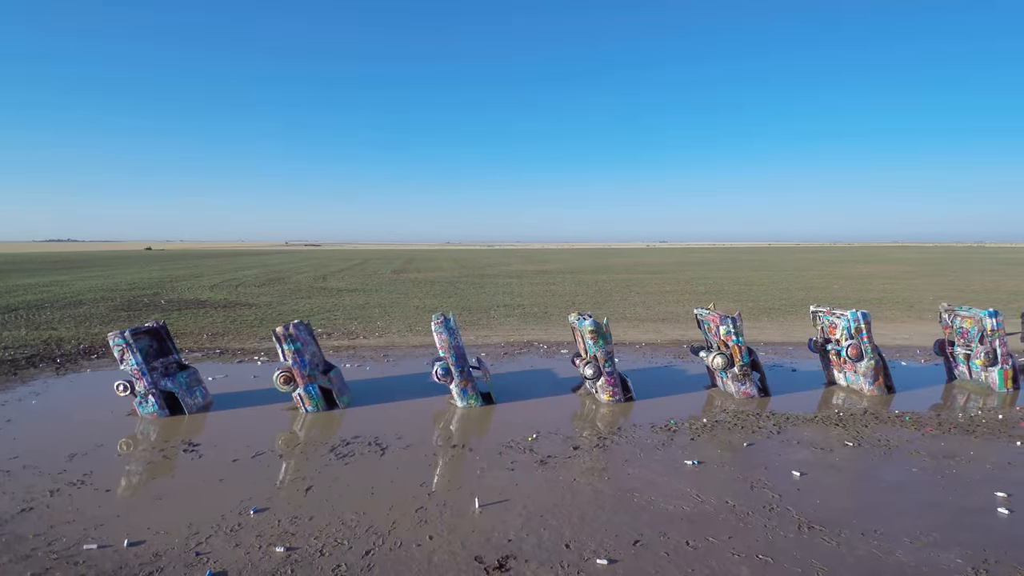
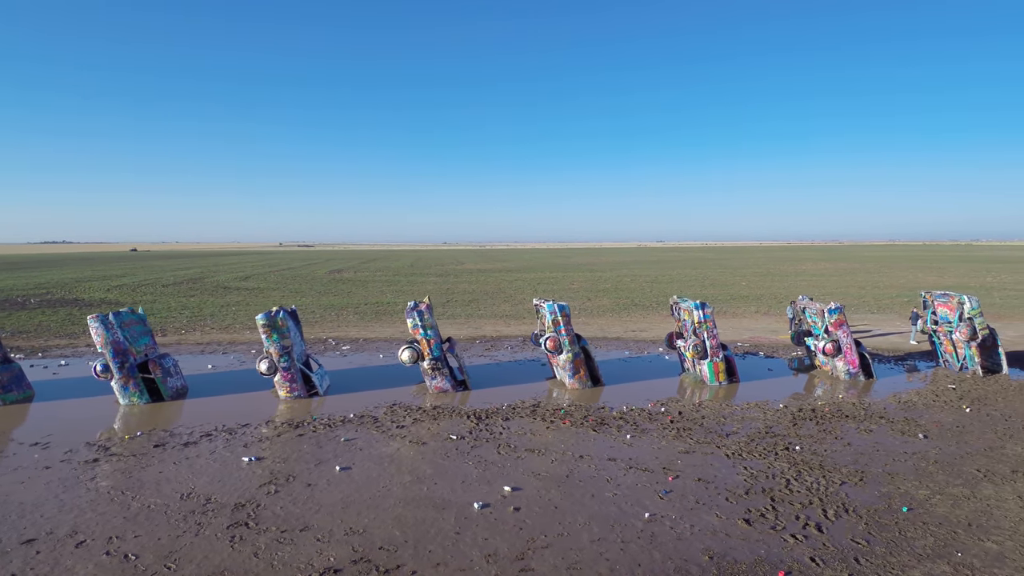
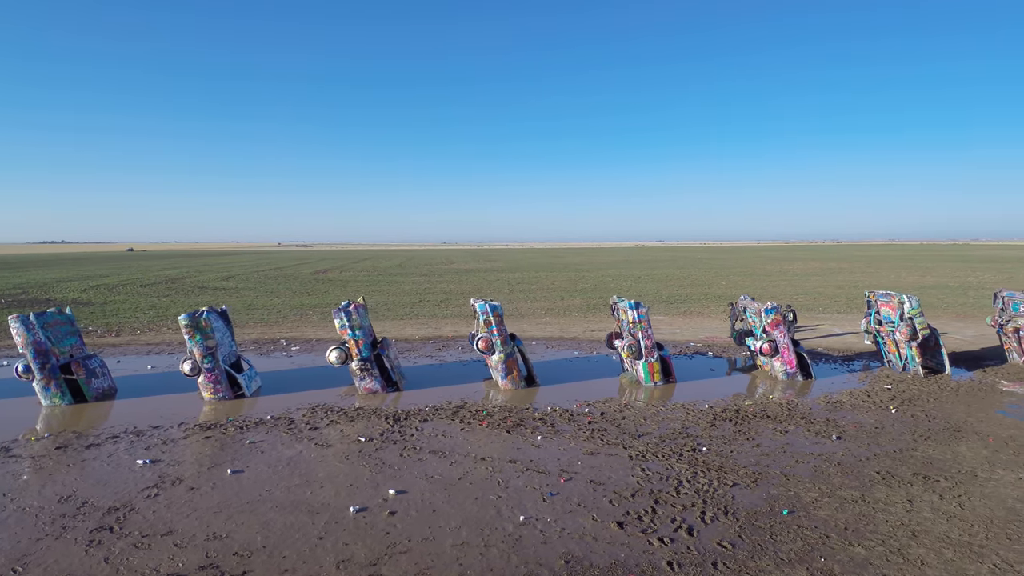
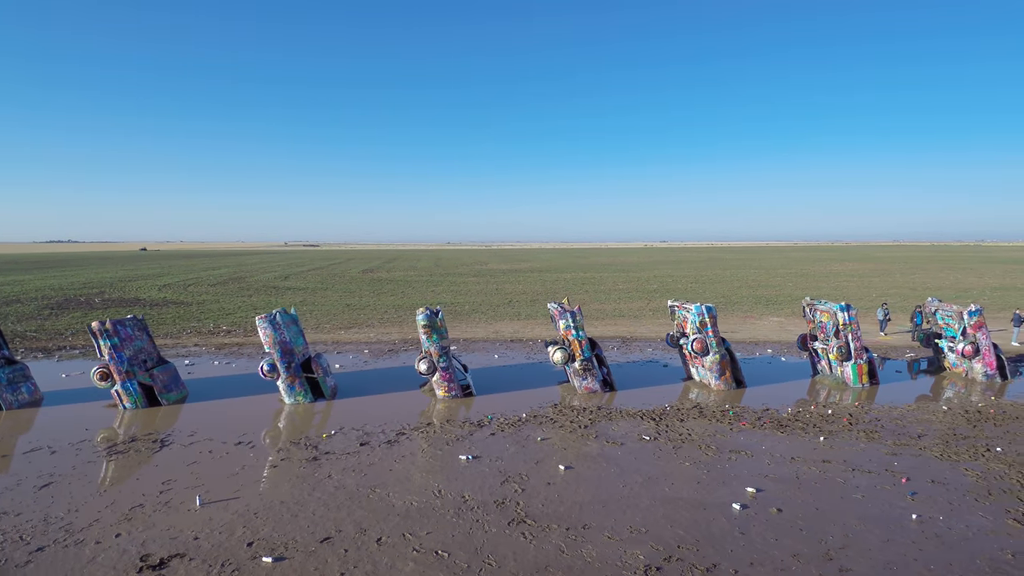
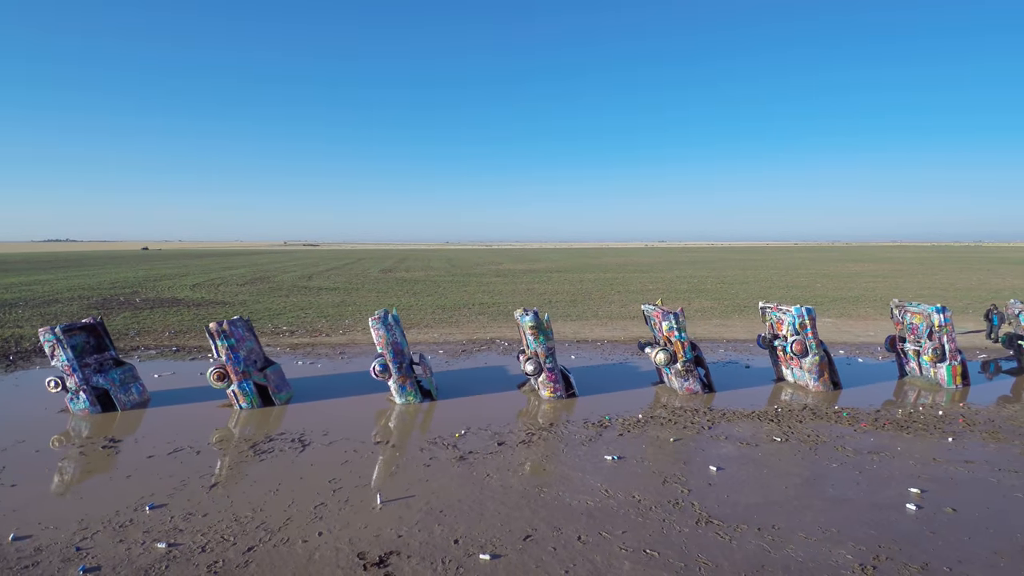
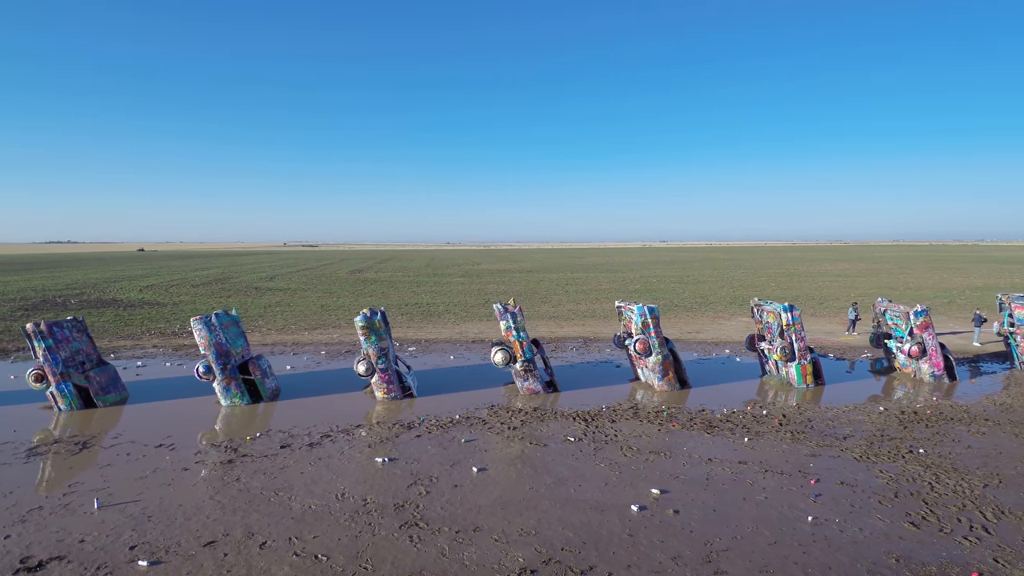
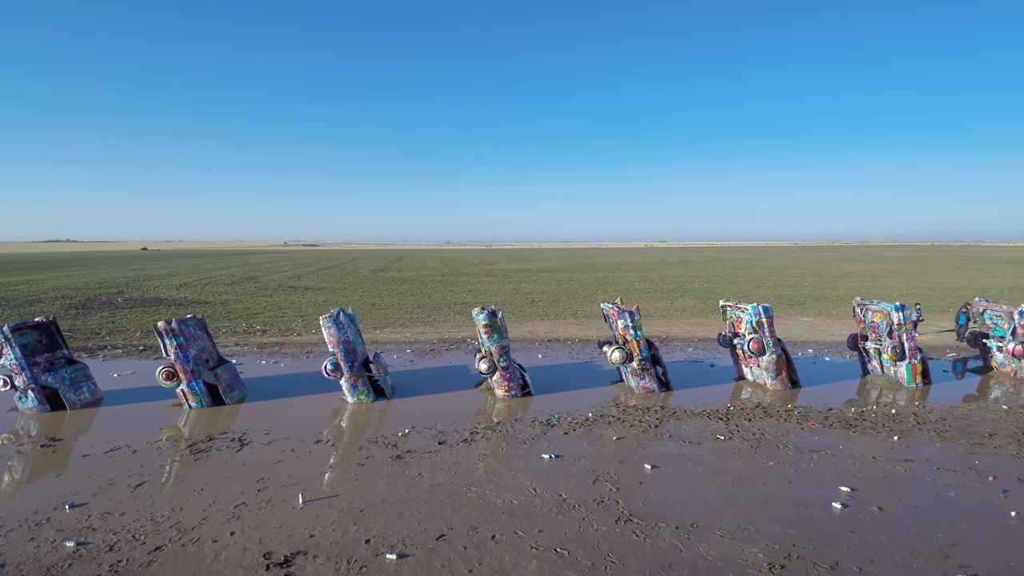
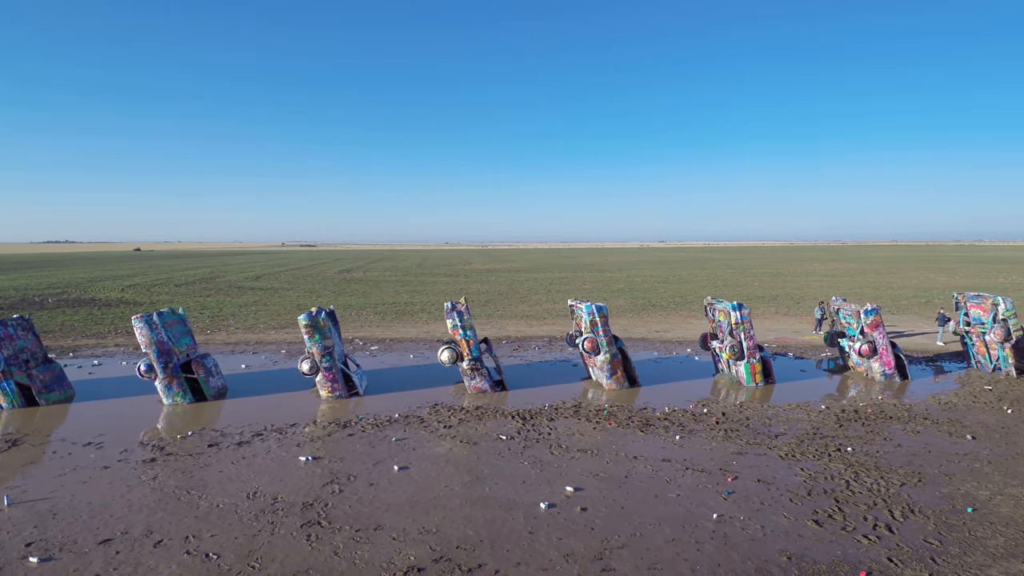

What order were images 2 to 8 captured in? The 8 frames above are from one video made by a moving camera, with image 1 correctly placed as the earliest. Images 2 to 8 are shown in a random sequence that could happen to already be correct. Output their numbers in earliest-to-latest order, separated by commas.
5, 7, 4, 6, 8, 2, 3
